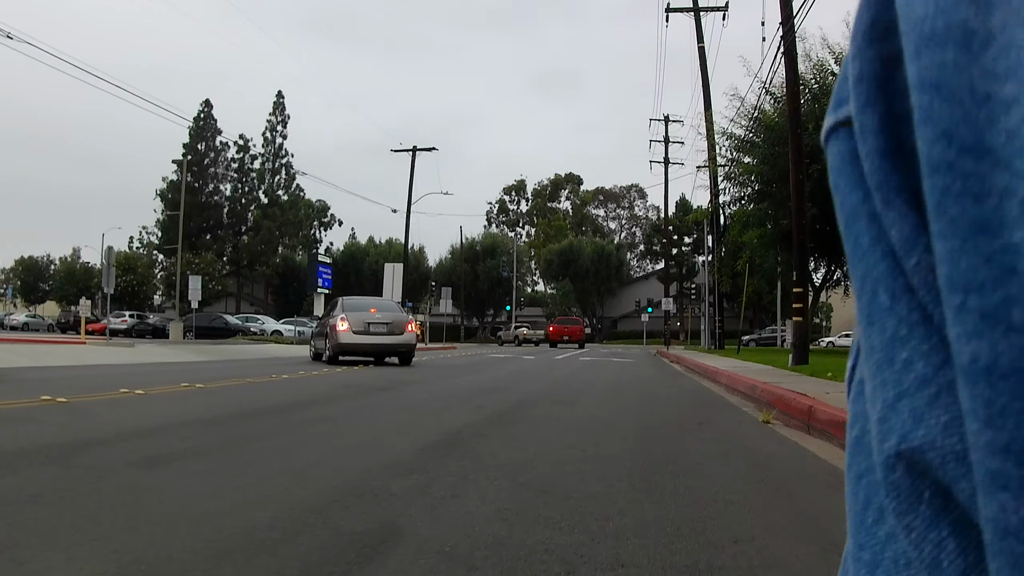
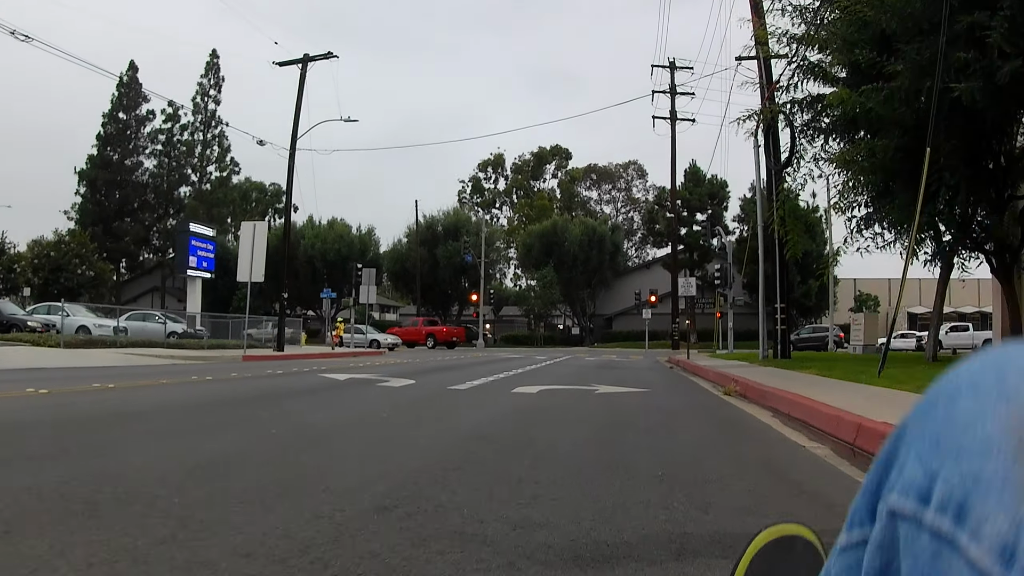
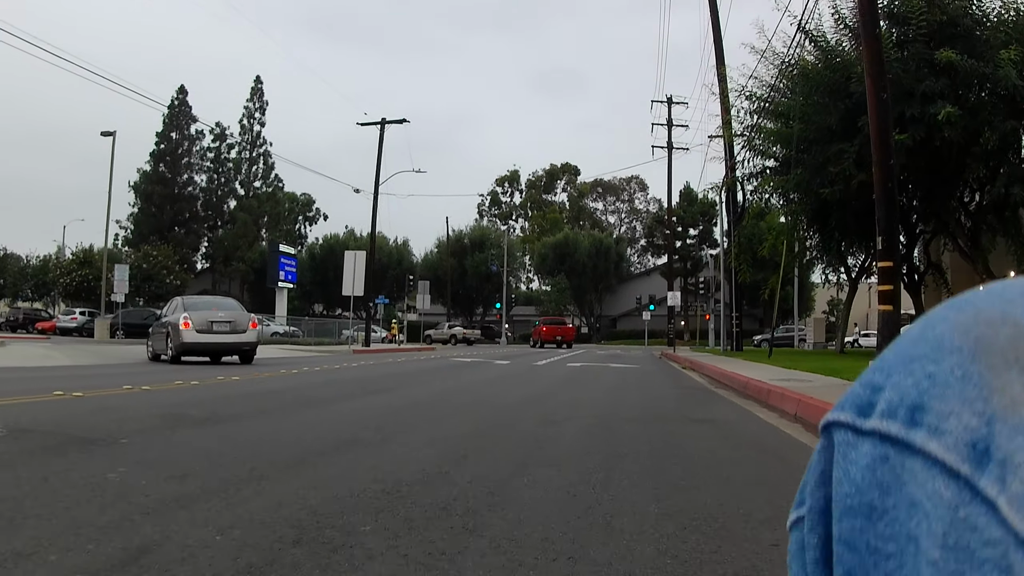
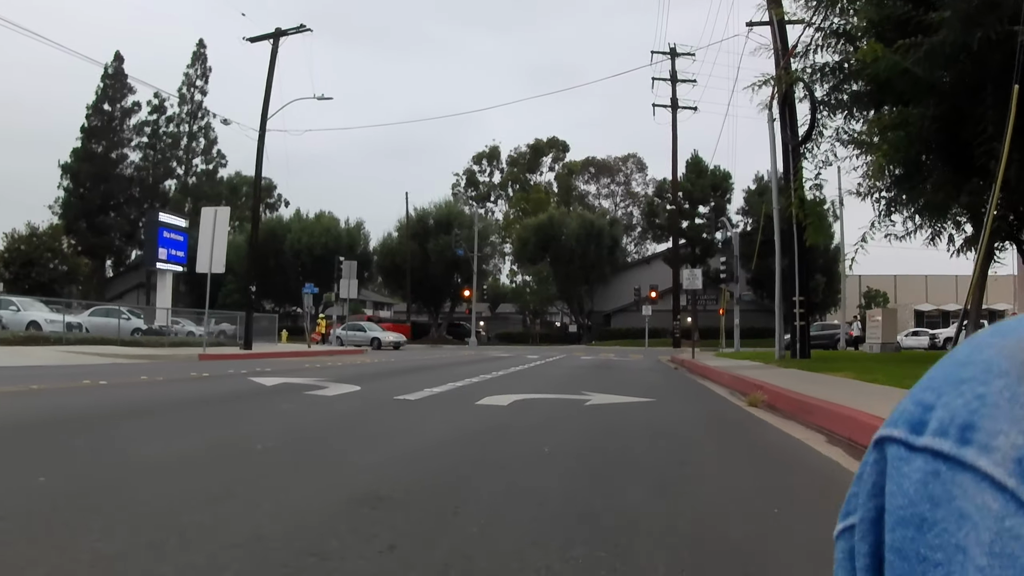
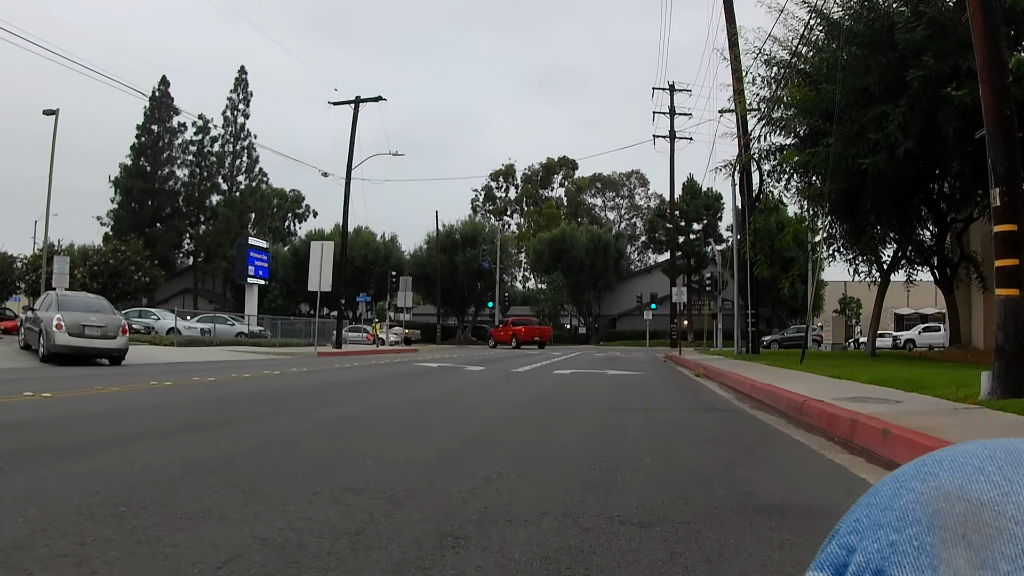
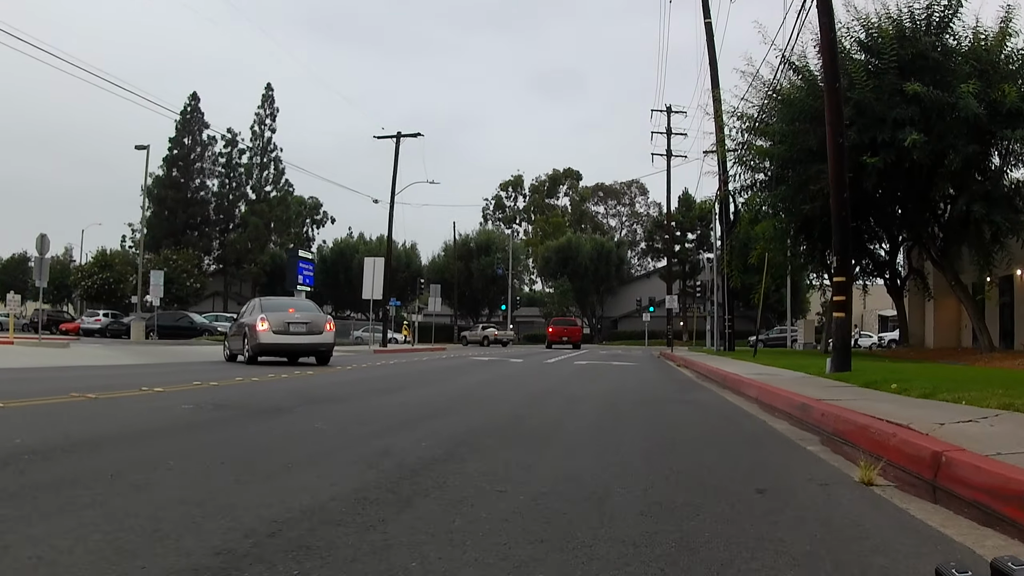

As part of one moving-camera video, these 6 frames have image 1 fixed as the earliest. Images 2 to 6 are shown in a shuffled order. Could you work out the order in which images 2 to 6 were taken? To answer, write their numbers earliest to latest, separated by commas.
6, 3, 5, 2, 4
